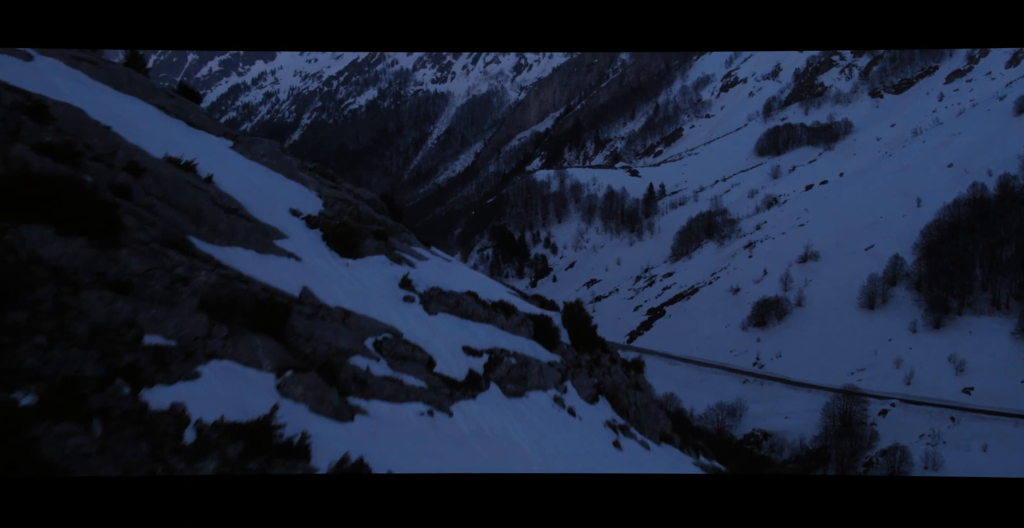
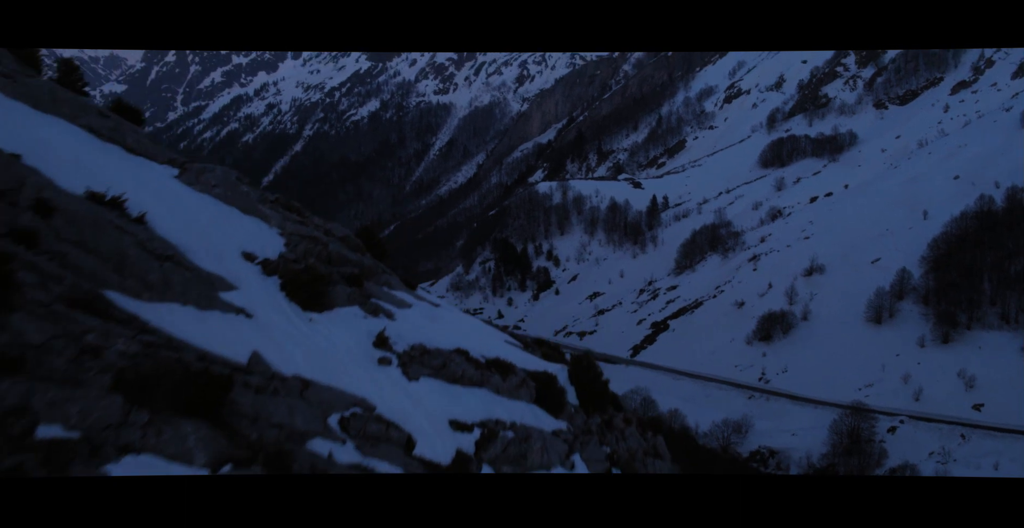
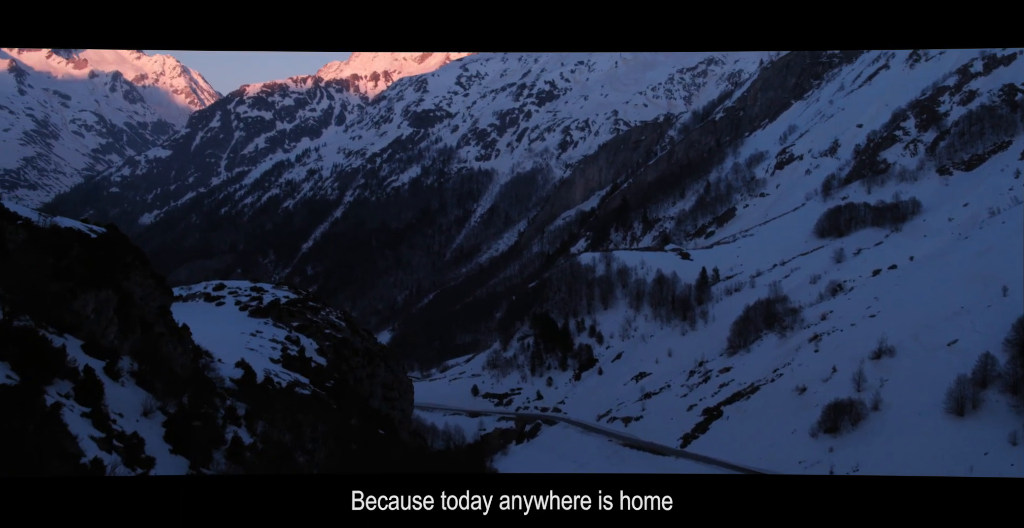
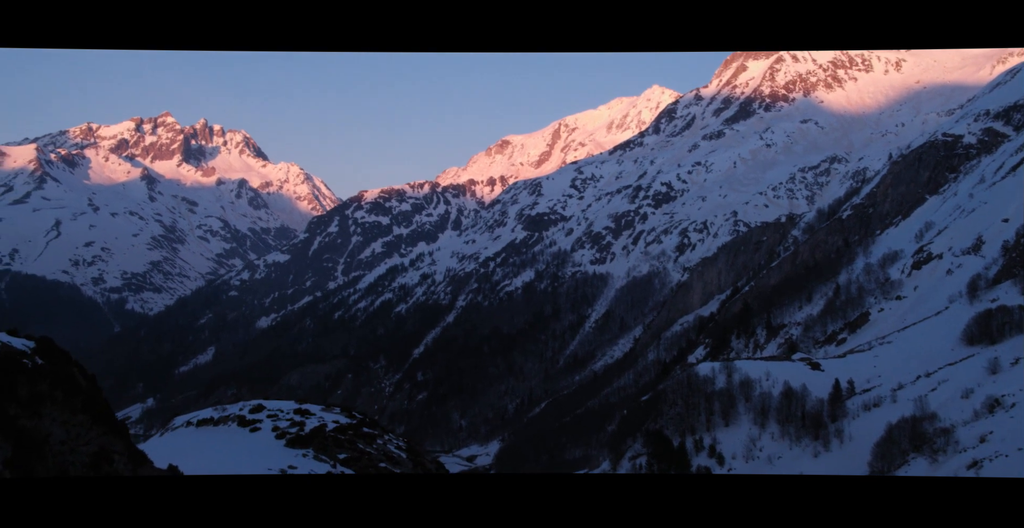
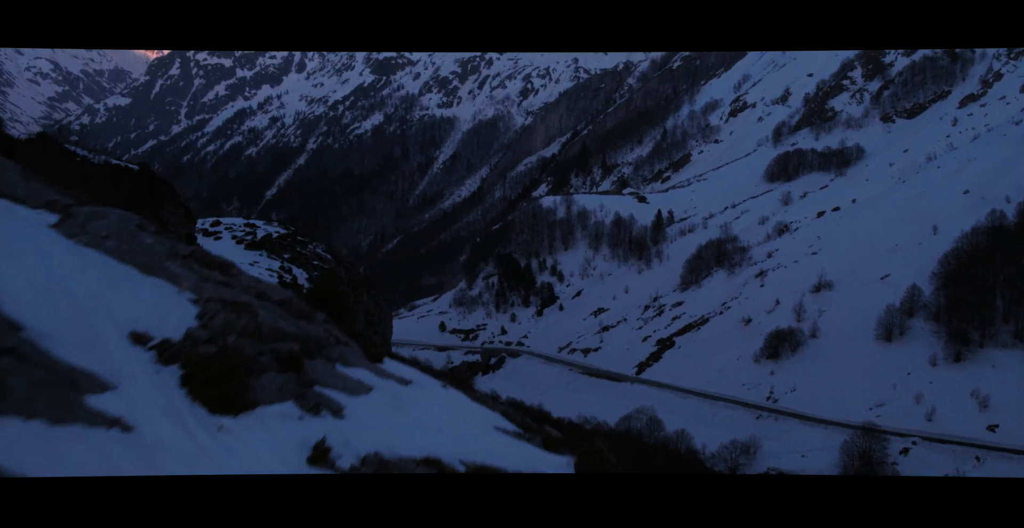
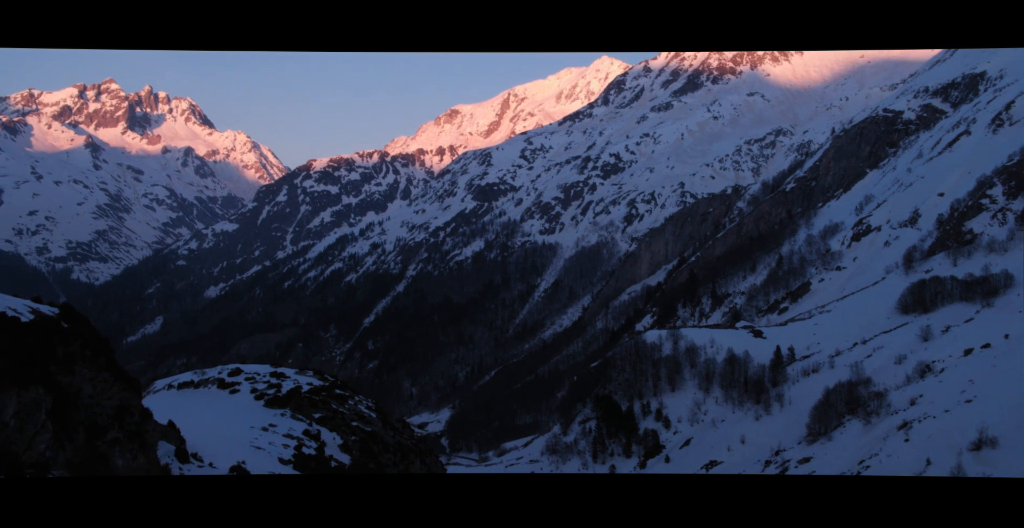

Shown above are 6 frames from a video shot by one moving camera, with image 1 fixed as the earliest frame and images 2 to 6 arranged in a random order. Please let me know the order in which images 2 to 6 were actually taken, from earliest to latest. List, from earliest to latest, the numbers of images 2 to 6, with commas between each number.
2, 5, 3, 6, 4
